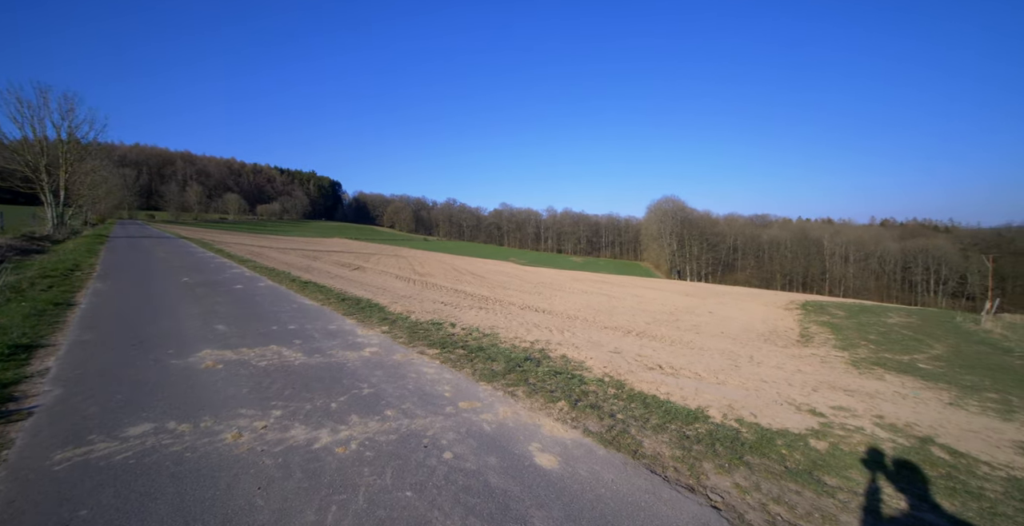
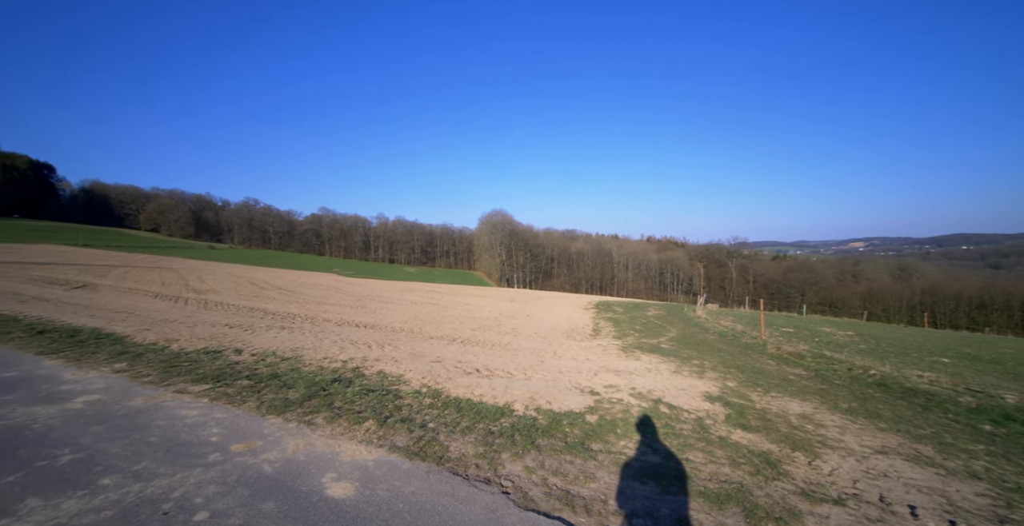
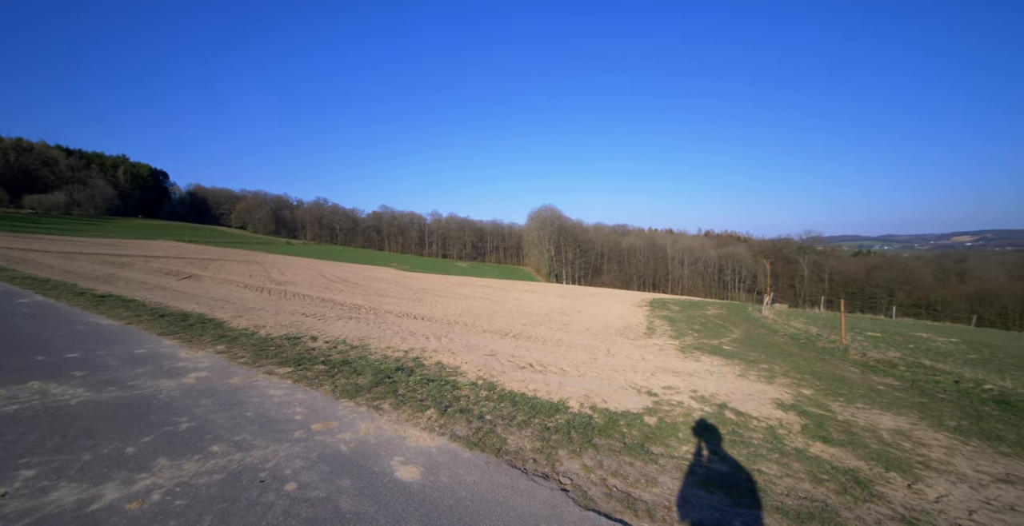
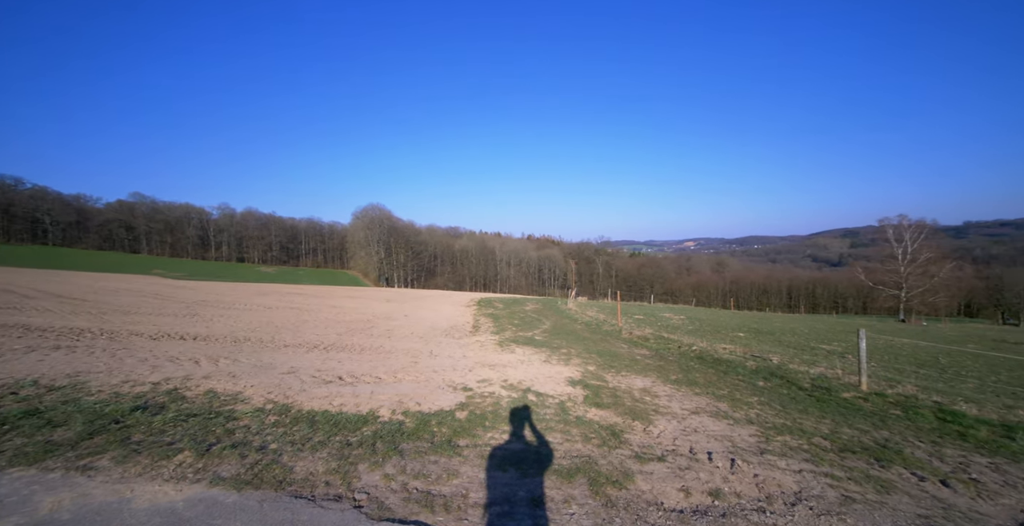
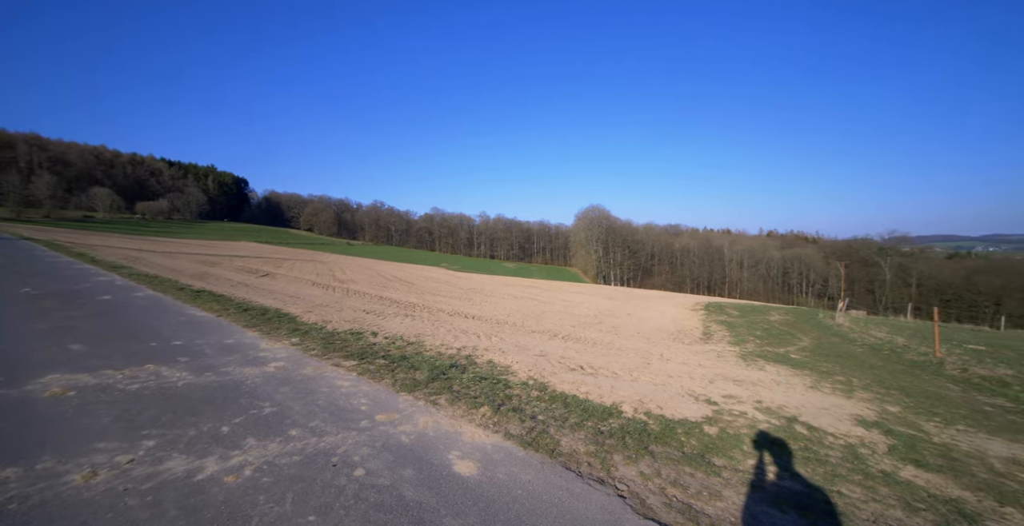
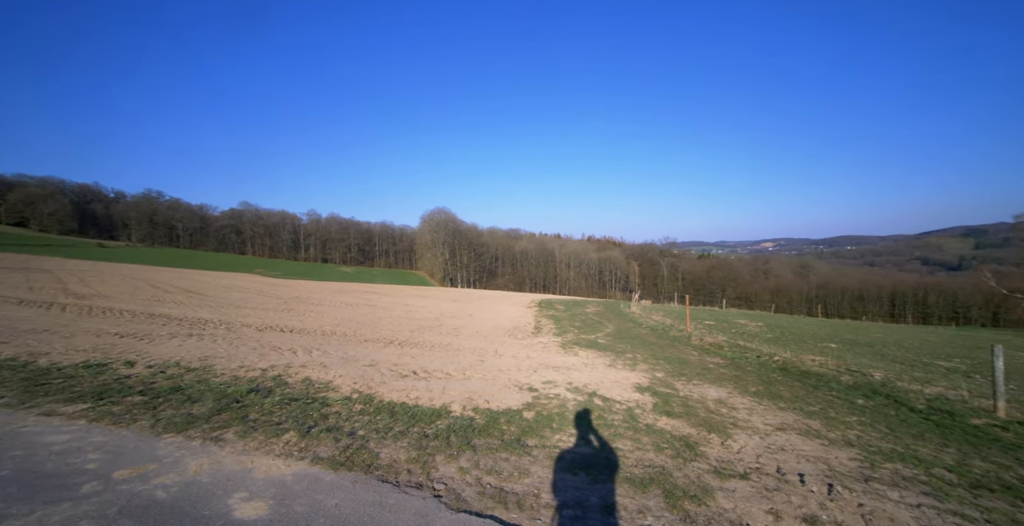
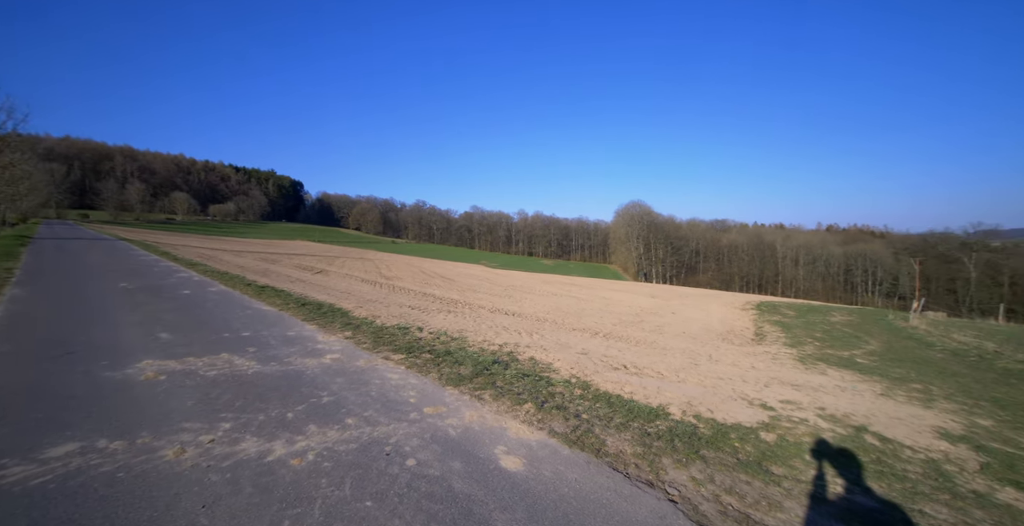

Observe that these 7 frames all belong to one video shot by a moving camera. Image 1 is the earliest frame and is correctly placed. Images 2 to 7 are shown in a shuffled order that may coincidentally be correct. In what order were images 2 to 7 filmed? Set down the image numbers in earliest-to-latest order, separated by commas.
7, 5, 3, 2, 6, 4
